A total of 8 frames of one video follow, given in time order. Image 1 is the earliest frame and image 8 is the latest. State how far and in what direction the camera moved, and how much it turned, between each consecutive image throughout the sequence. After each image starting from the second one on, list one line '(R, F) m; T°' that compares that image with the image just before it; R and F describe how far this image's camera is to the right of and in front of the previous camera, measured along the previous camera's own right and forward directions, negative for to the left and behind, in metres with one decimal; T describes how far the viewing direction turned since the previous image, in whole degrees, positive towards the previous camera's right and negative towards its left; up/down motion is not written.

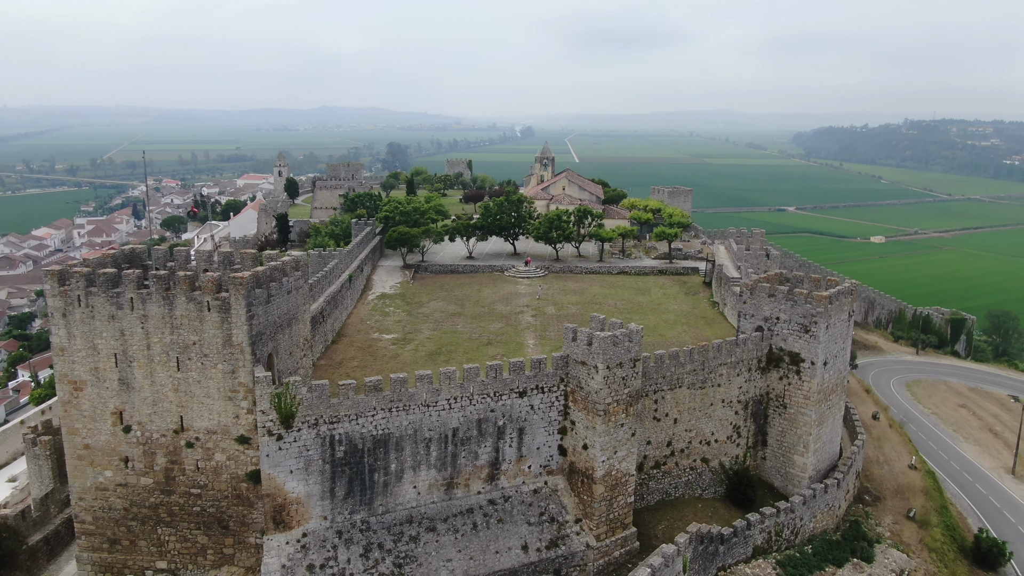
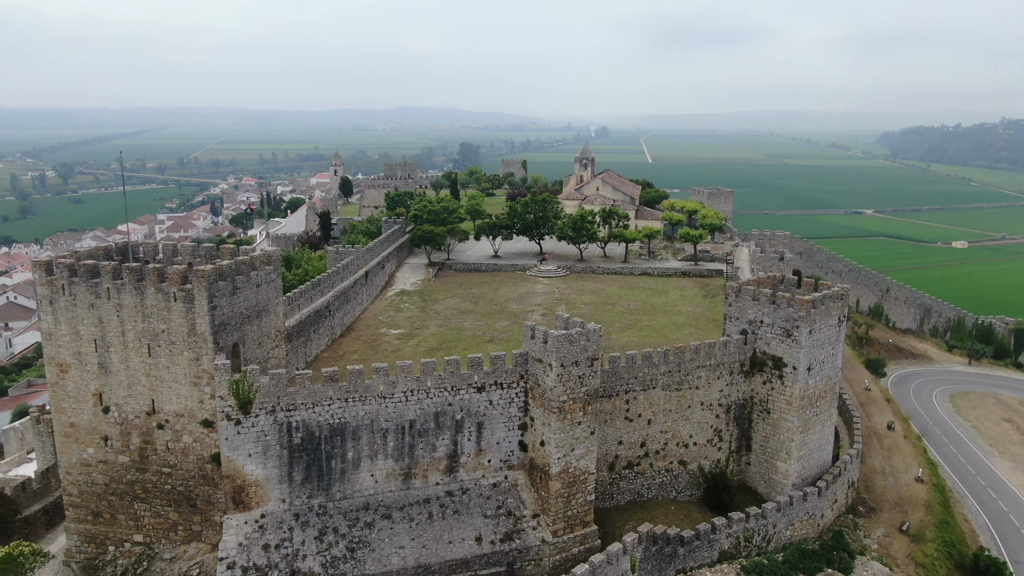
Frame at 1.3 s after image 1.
(+2.5, -0.2) m; -6°
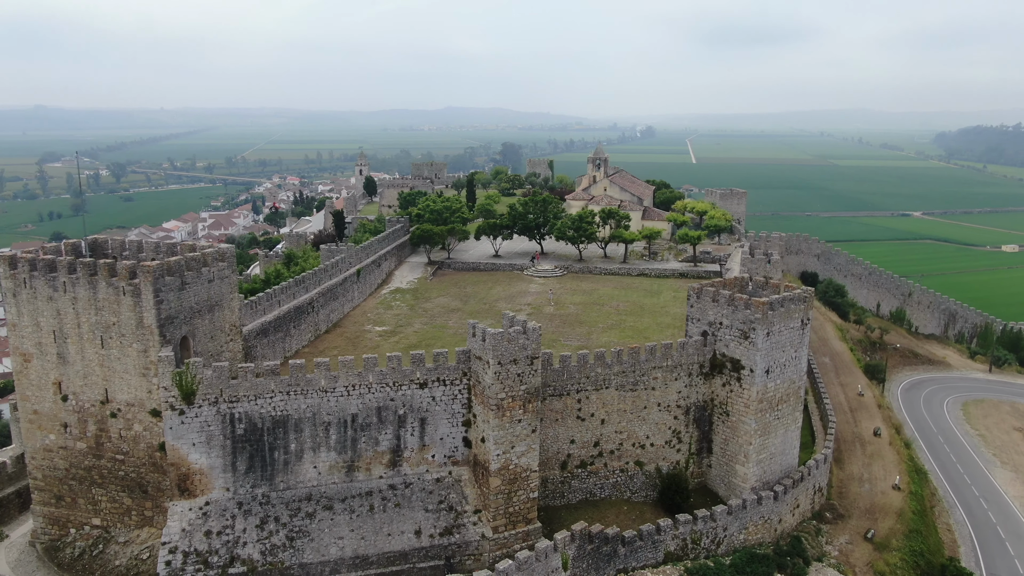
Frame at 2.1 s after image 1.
(+2.3, -0.2) m; -3°
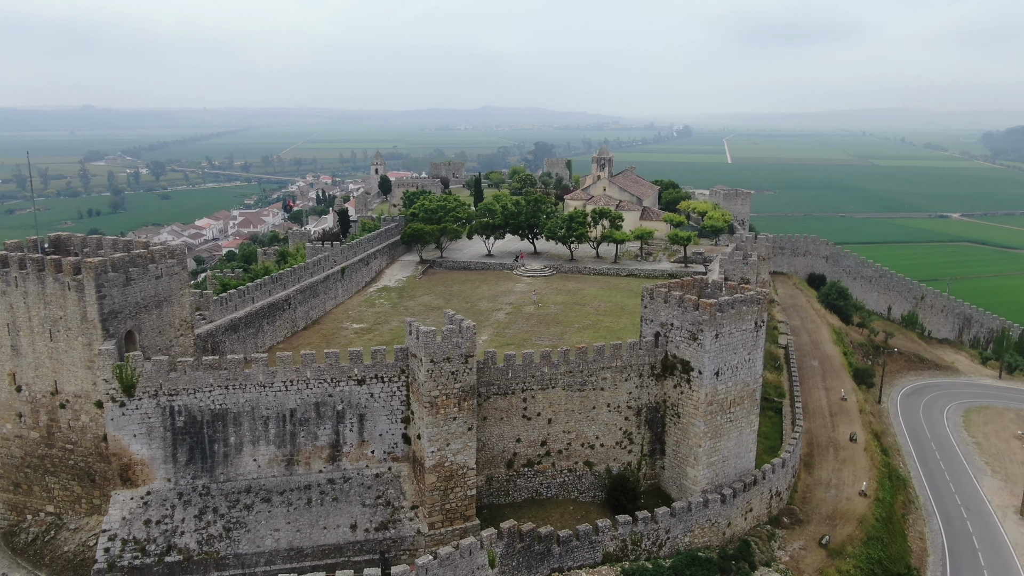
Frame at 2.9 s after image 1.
(+2.3, -0.1) m; -3°
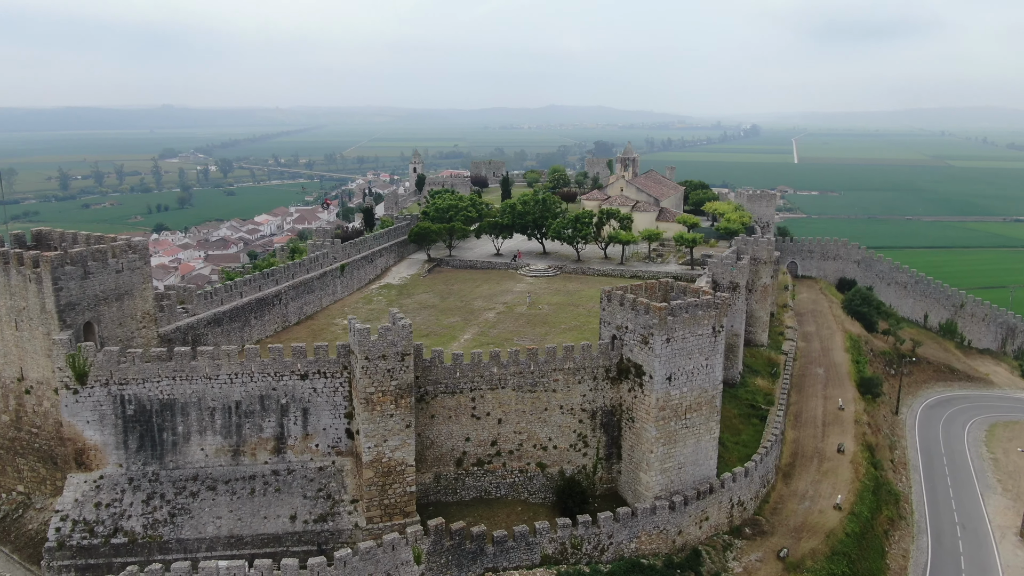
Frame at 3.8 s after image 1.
(+2.8, 0.0) m; -5°
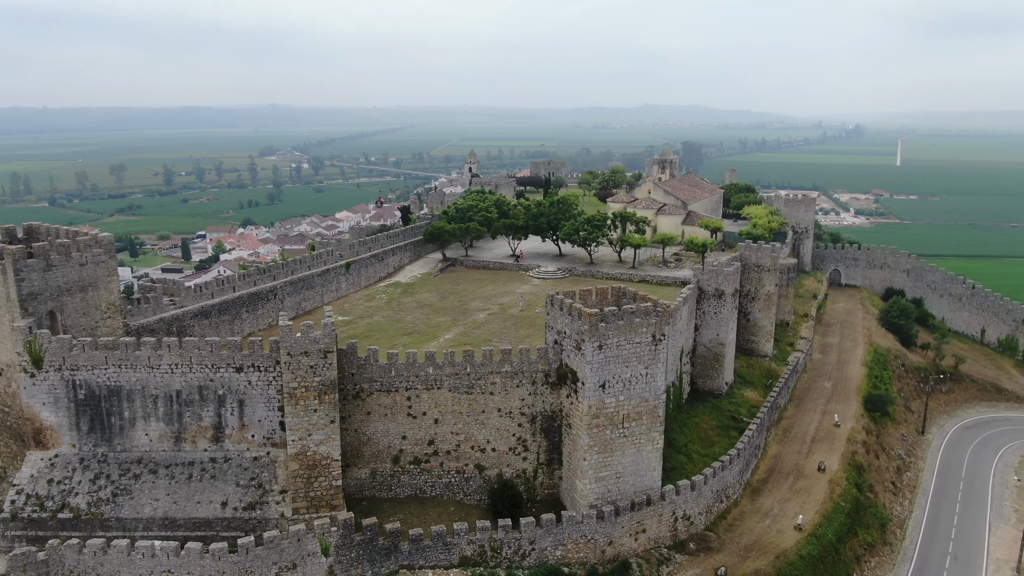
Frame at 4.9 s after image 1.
(+3.9, +0.2) m; -7°
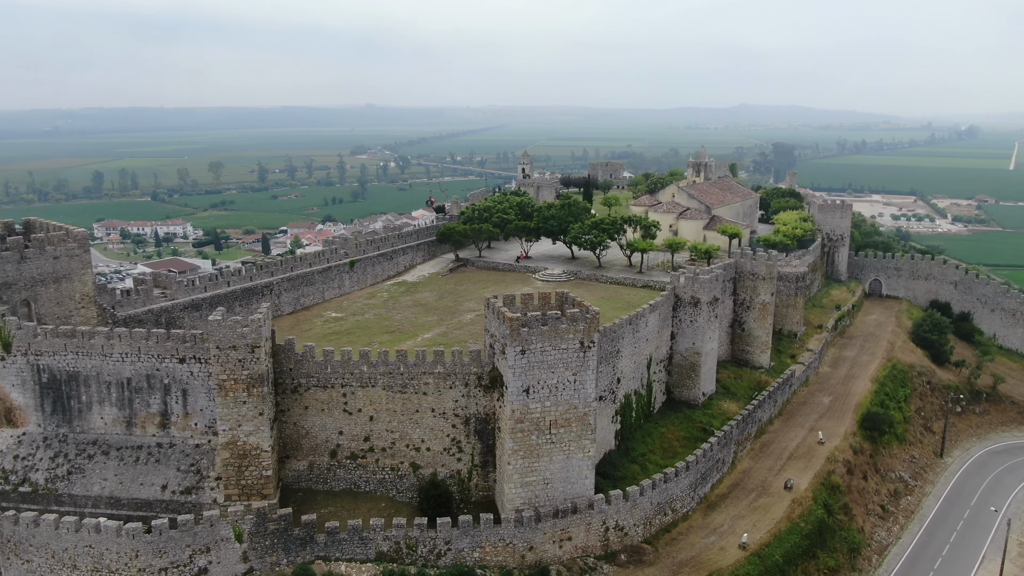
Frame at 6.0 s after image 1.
(+4.0, +0.1) m; -7°
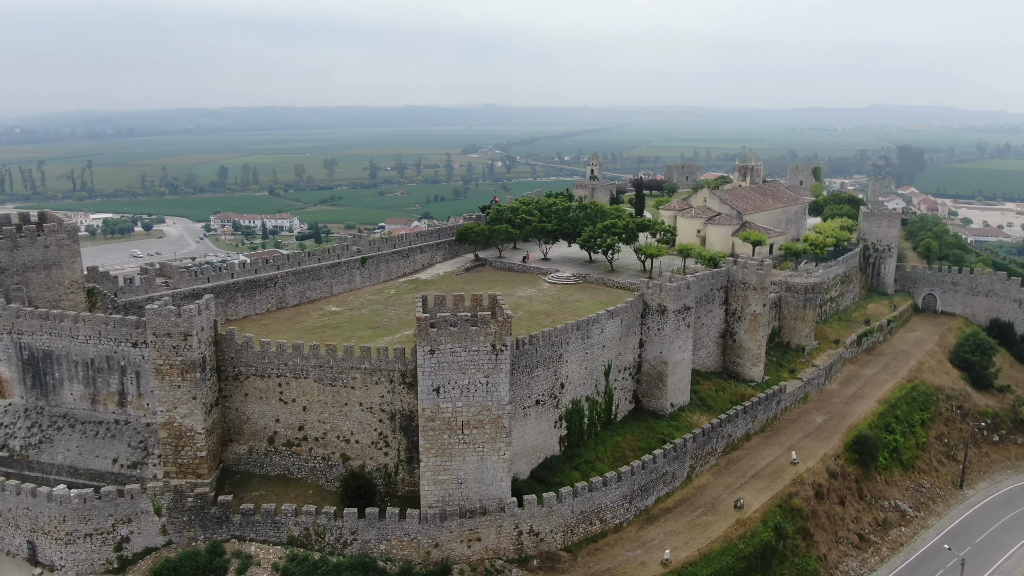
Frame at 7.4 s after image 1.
(+5.0, +0.2) m; -9°
